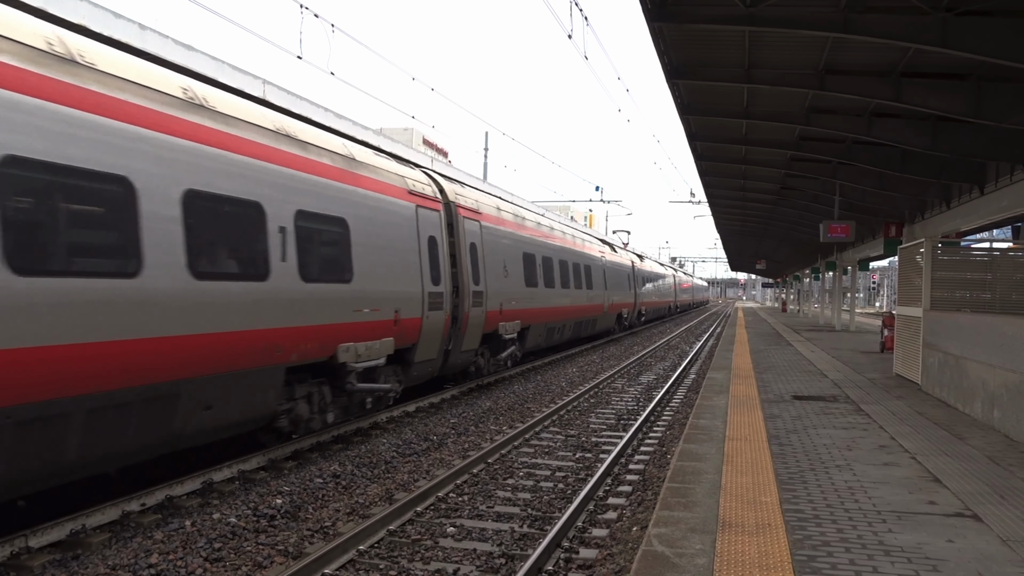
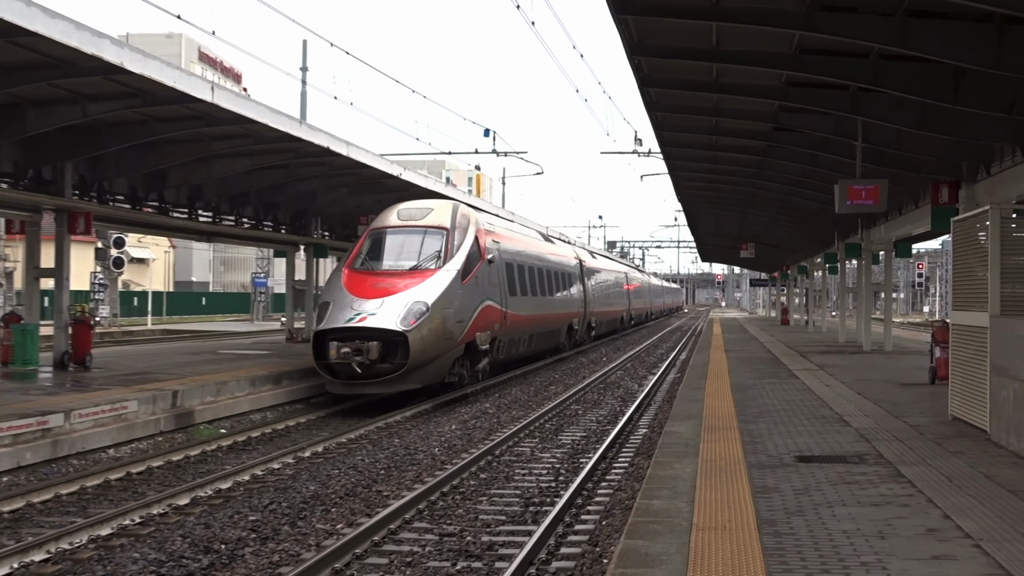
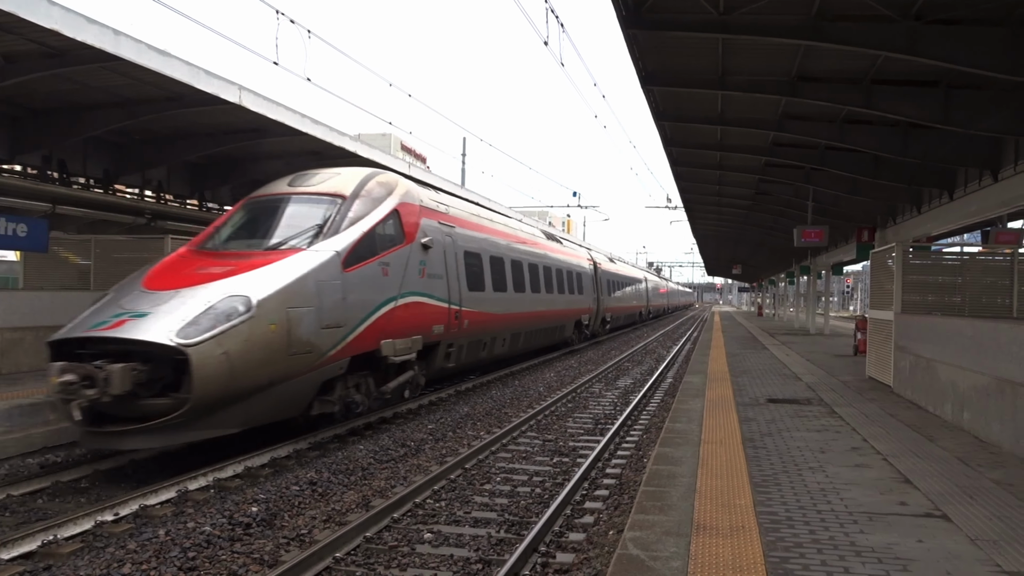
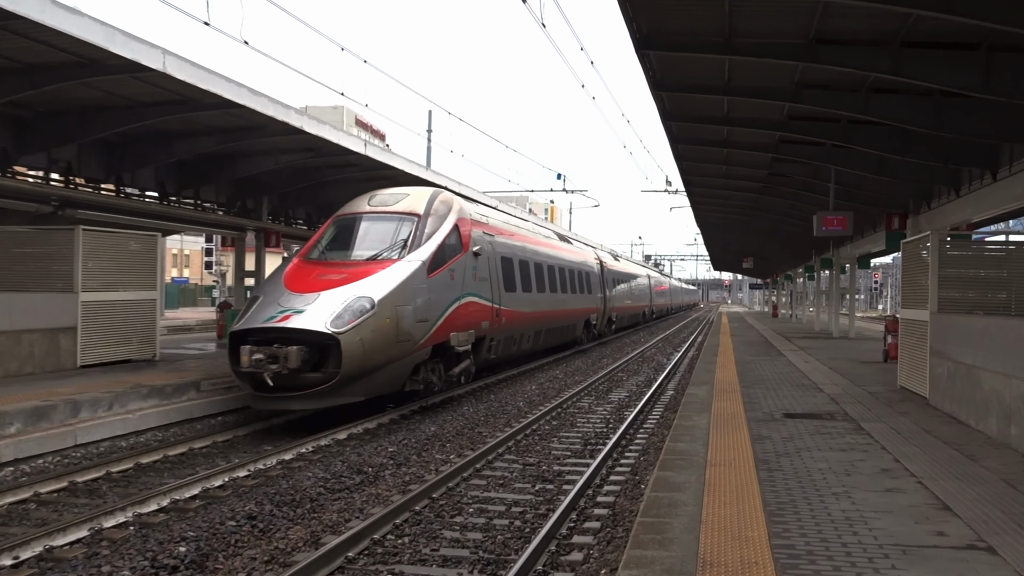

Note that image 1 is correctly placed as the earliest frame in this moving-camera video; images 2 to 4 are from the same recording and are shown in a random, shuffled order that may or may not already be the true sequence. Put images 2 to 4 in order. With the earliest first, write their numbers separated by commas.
3, 4, 2
